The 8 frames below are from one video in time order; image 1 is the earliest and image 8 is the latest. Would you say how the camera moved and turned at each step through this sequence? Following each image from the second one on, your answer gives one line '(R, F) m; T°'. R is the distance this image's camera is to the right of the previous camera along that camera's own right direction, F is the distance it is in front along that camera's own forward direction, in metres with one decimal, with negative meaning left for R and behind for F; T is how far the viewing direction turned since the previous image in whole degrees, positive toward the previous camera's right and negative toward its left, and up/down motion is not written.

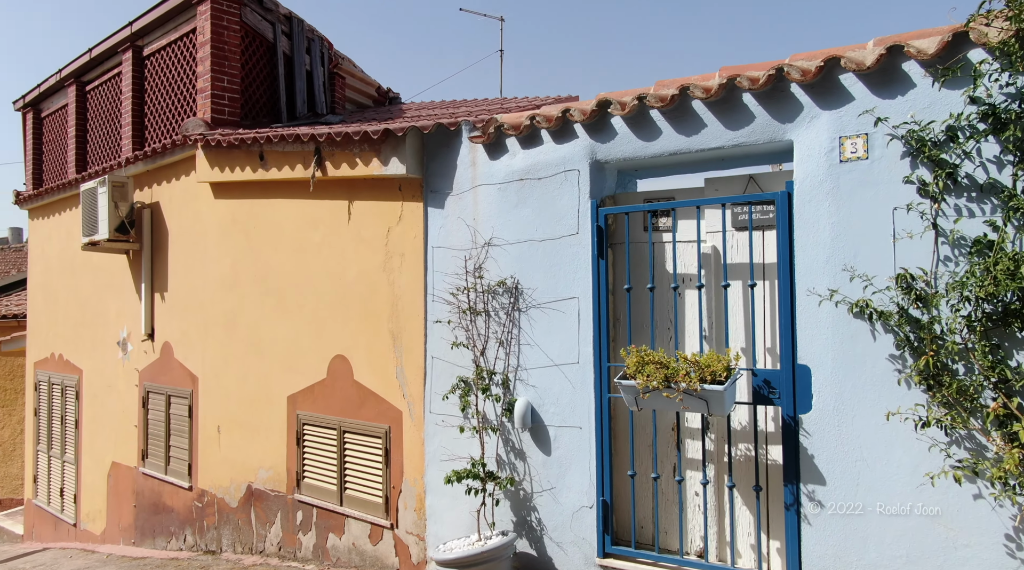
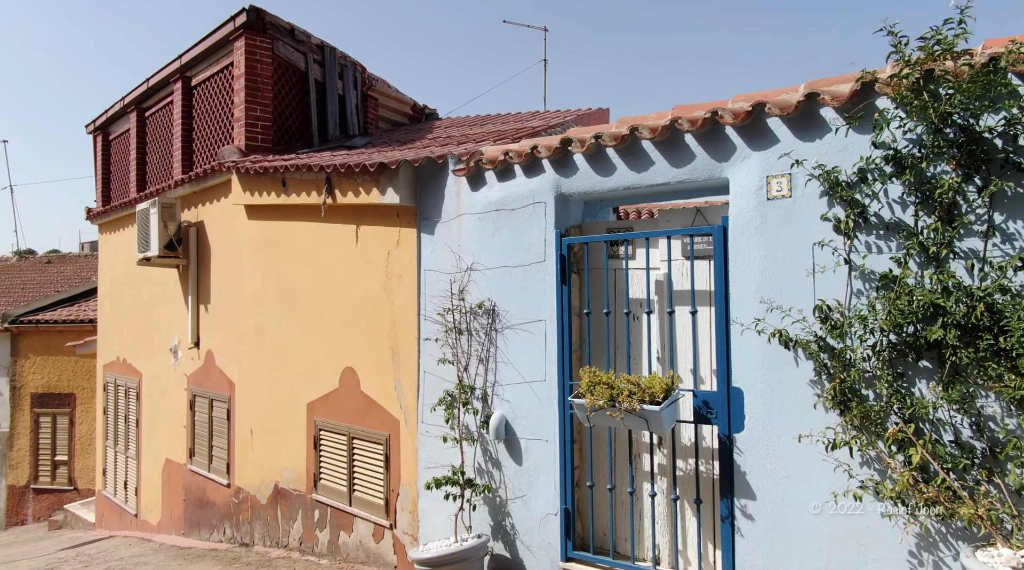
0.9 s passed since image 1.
(+0.6, -0.4) m; -5°
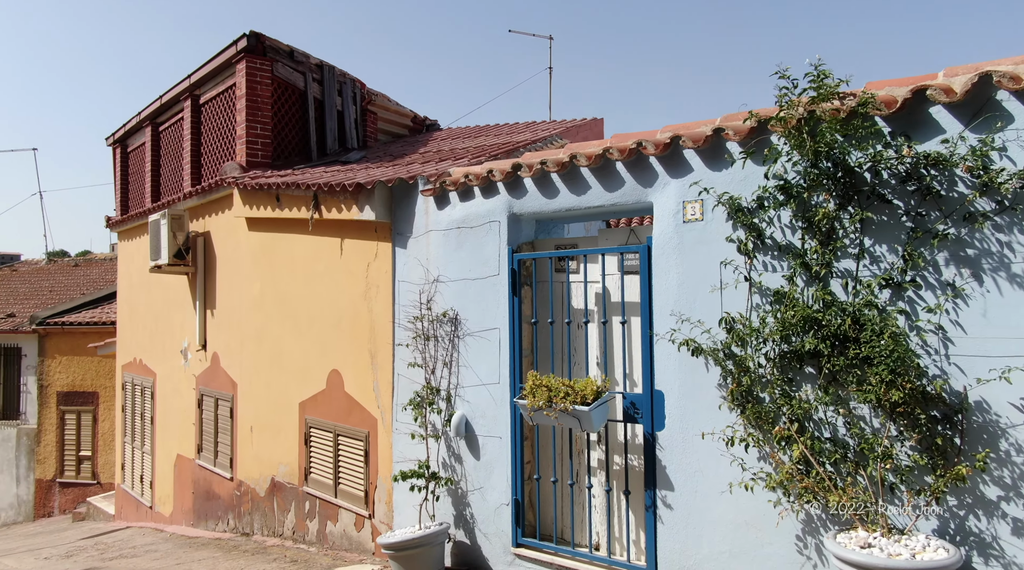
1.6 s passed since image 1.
(+0.5, -0.5) m; -2°
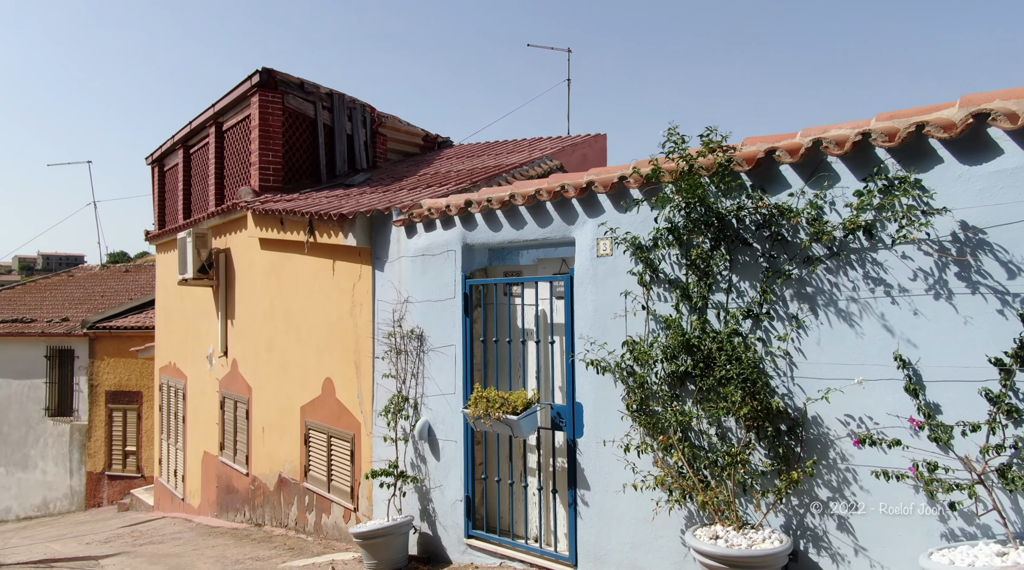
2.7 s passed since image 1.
(+0.8, -0.7) m; -3°
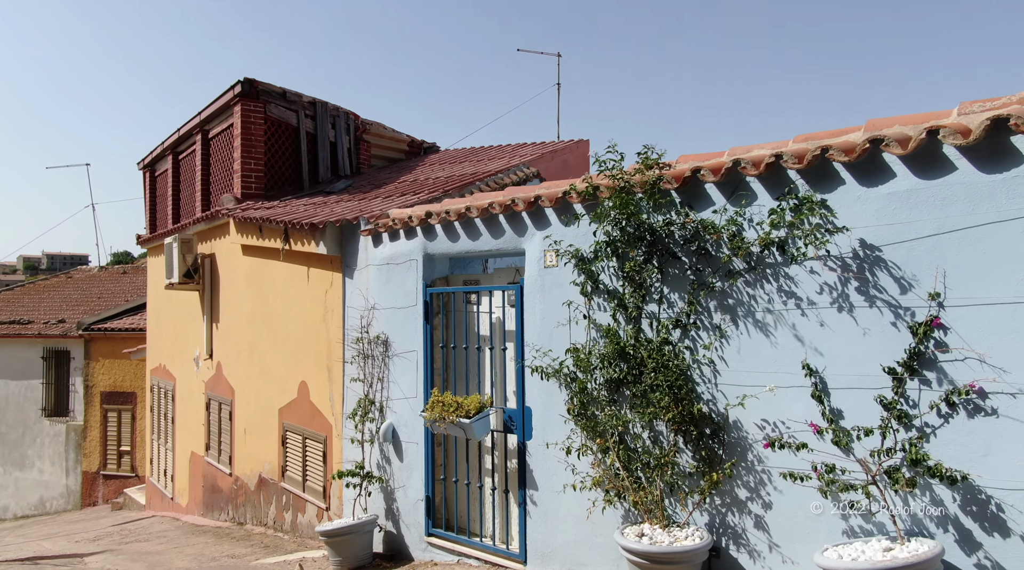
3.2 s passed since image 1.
(+0.4, -0.3) m; 0°
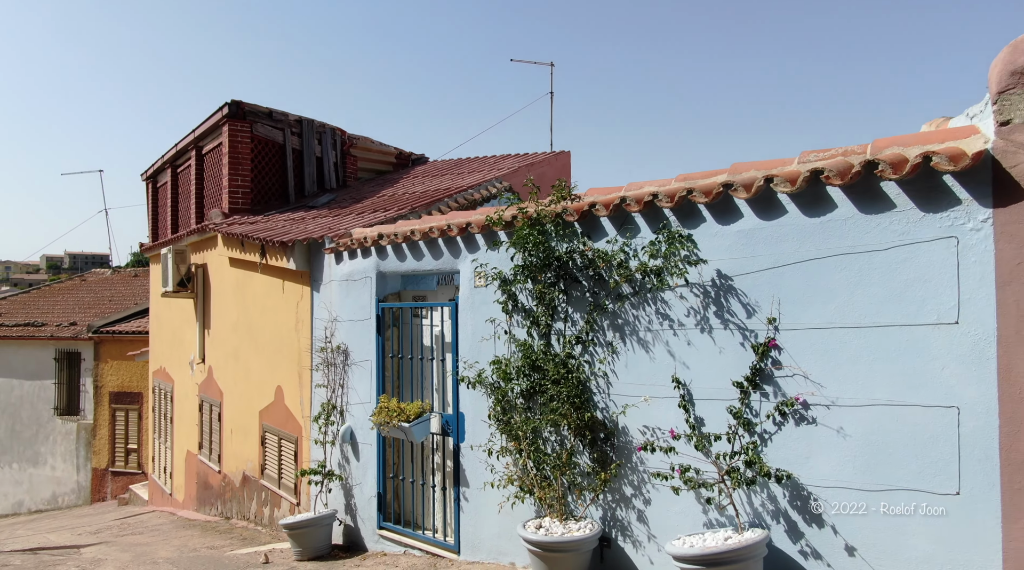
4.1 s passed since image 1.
(+0.7, -0.6) m; -1°
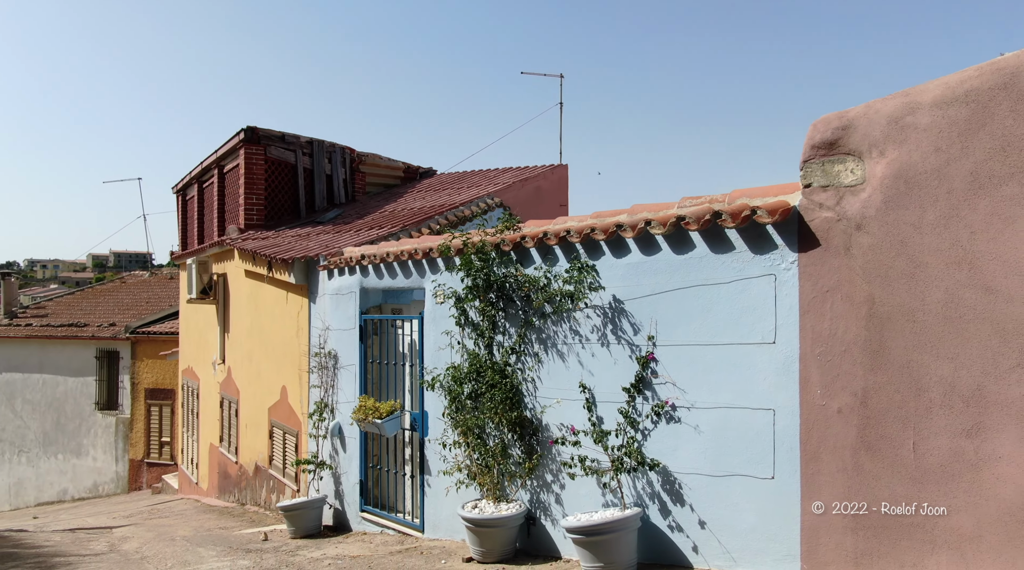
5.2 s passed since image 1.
(+0.7, -1.0) m; -3°
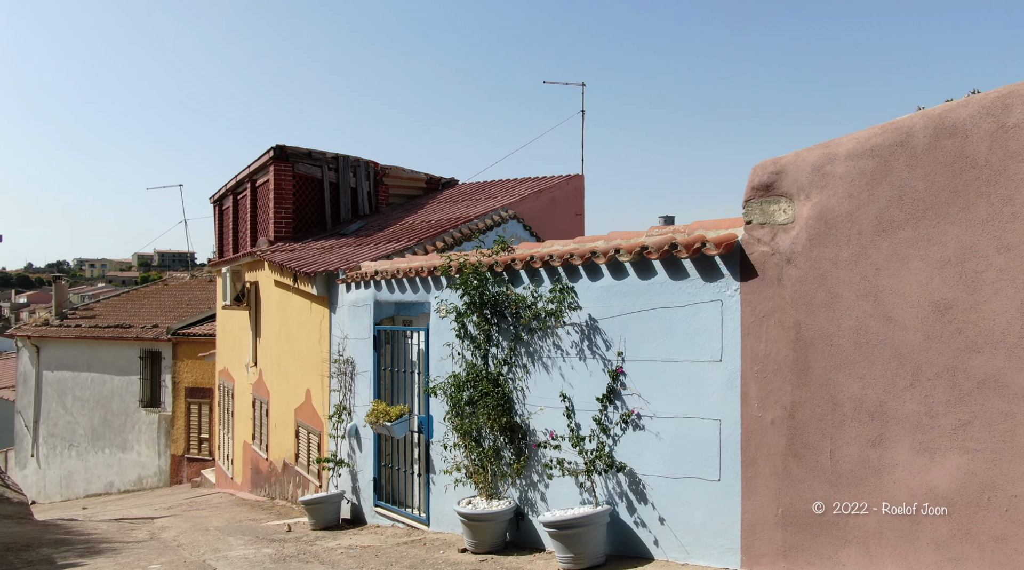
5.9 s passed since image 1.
(+0.4, -0.6) m; -3°
